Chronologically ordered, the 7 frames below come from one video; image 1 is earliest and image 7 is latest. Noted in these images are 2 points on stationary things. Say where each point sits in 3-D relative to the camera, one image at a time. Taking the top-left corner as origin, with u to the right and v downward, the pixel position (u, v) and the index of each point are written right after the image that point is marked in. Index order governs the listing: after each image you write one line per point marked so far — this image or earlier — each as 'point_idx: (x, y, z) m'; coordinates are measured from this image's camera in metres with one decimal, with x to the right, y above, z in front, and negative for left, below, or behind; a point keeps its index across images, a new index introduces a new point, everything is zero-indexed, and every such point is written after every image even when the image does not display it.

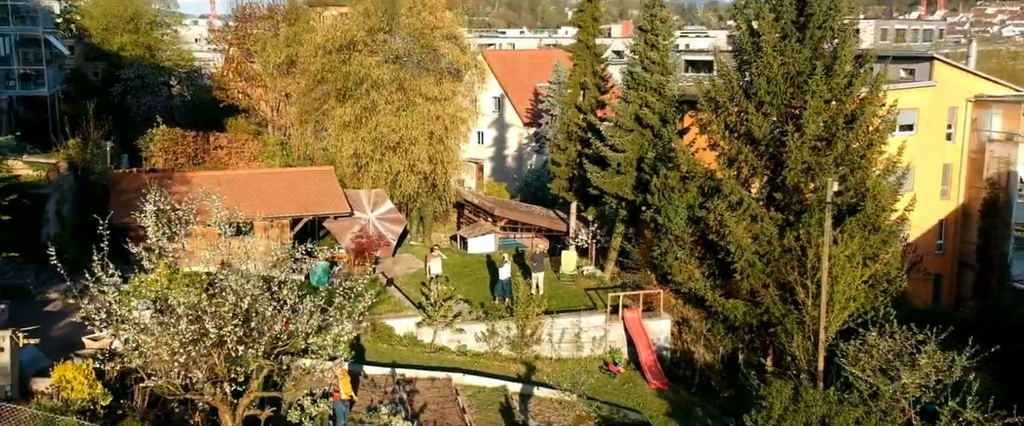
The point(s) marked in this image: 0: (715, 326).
0: (+3.0, -1.7, +12.6) m
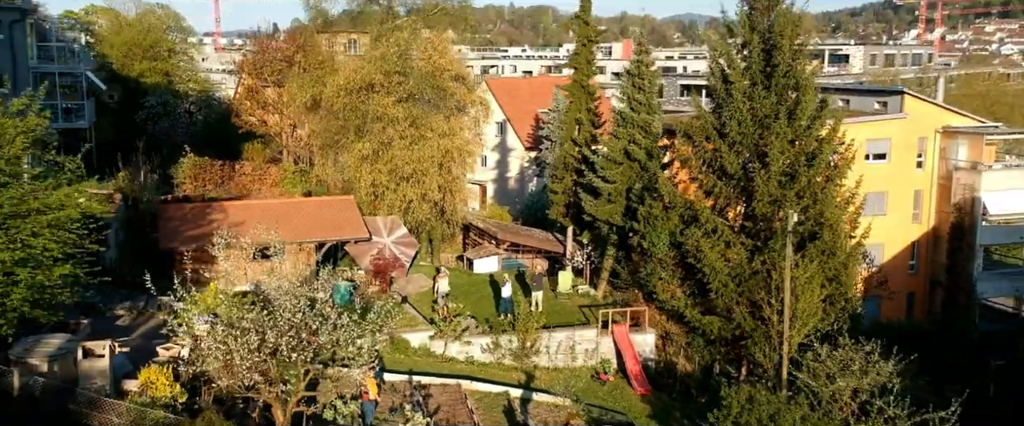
0: (+3.0, -2.1, +14.2) m
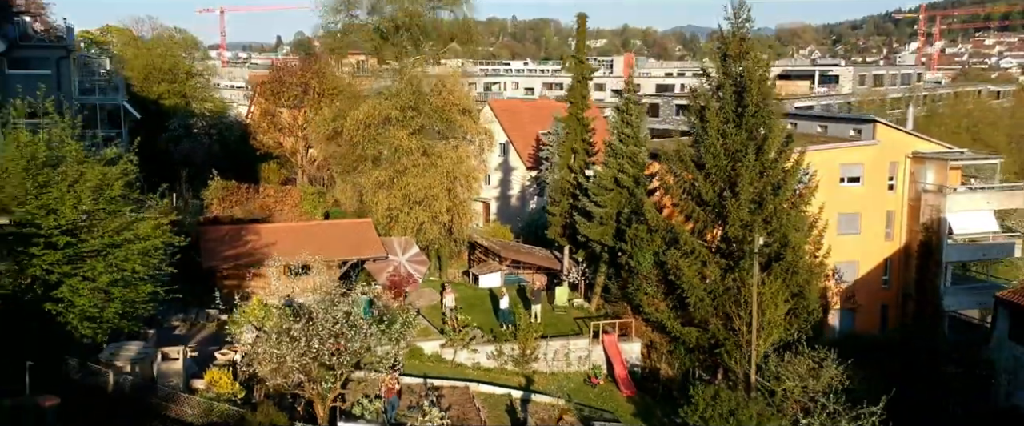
0: (+3.0, -2.5, +16.0) m
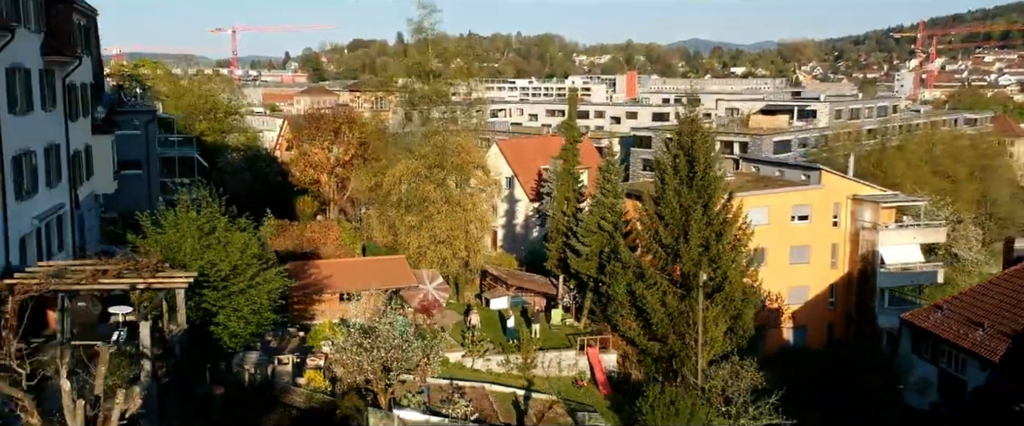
0: (+3.1, -3.5, +20.7) m
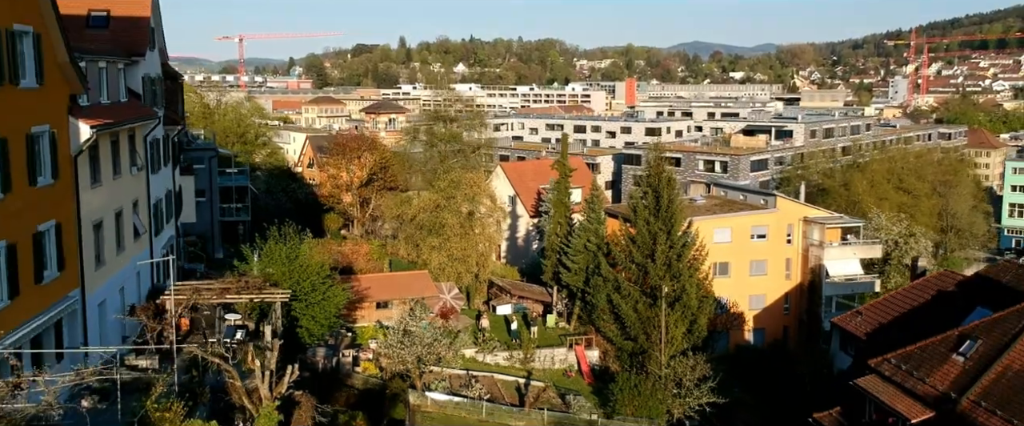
0: (+3.2, -4.3, +26.0) m
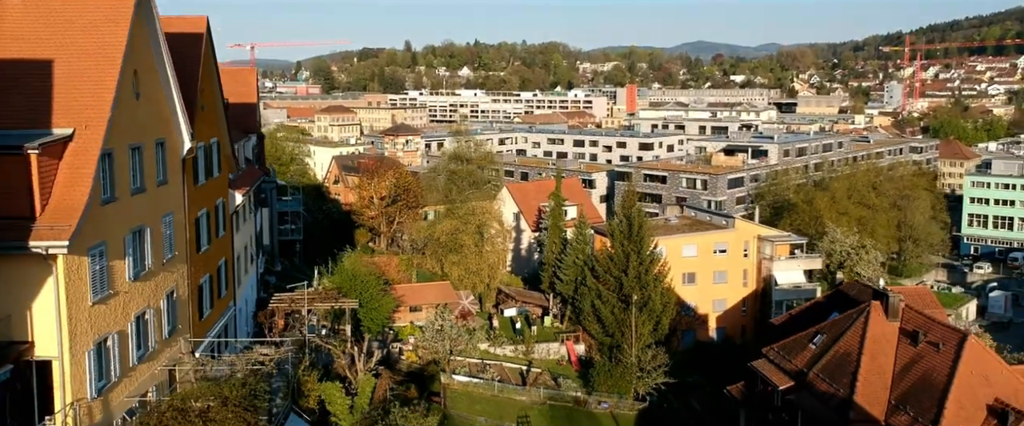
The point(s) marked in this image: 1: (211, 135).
0: (+3.4, -5.2, +33.2) m
1: (-6.6, +1.7, +18.8) m
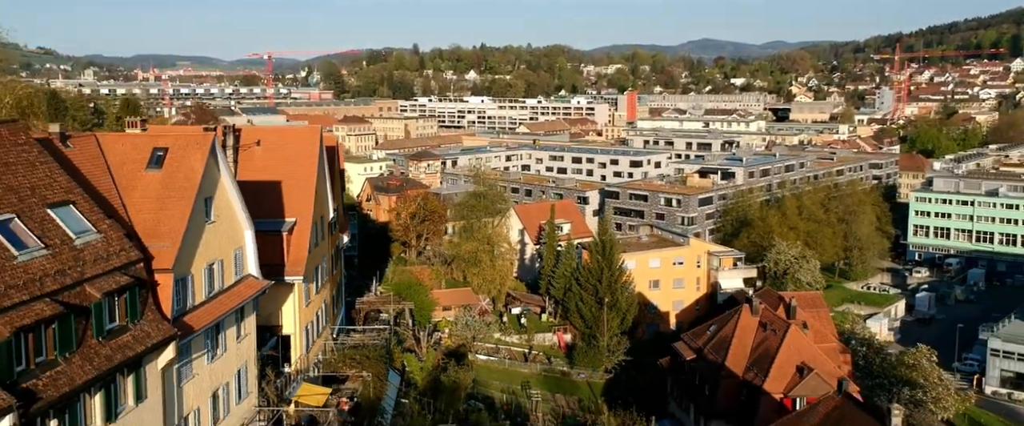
0: (+3.7, -6.5, +45.3) m
1: (-6.4, +0.3, +31.0) m
